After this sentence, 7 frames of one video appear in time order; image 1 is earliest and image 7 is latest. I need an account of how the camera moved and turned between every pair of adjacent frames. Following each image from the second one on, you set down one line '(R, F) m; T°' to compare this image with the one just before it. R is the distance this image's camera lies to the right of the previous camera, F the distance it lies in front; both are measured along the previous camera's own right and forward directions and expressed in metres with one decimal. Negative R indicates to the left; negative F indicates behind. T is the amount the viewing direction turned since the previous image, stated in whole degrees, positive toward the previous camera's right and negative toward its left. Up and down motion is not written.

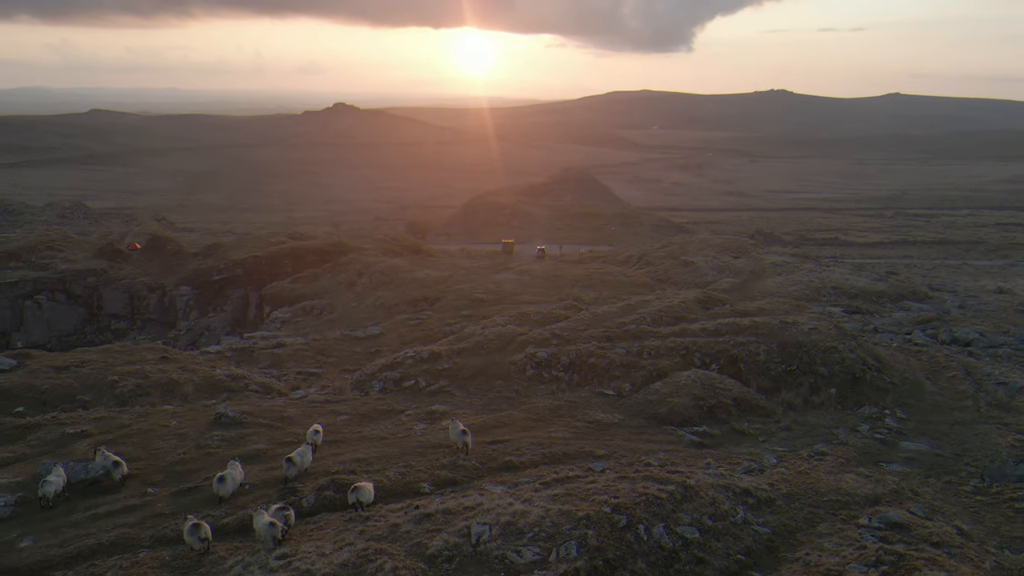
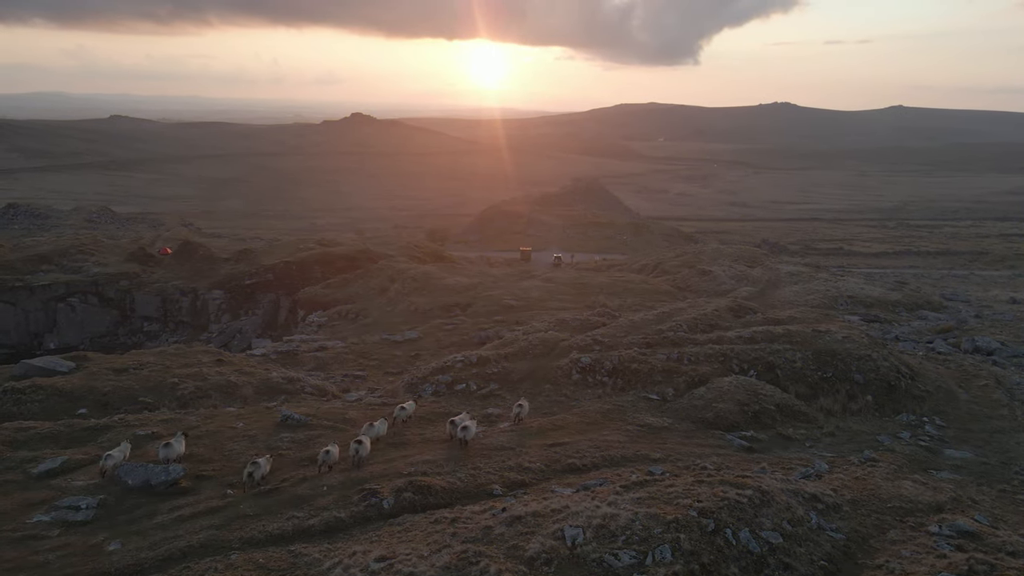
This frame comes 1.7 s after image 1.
(-1.0, -0.2) m; 0°
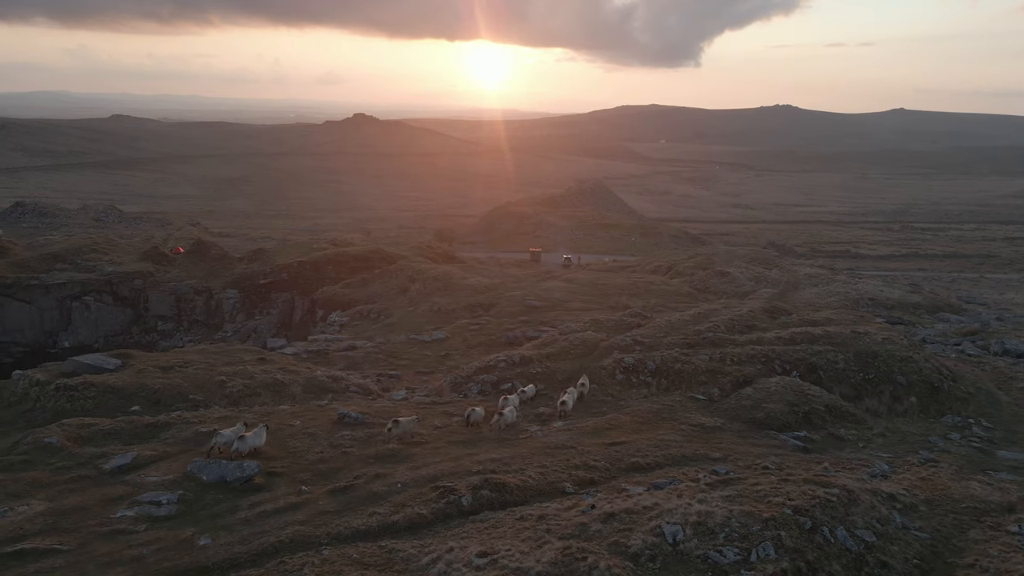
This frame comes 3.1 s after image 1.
(-1.1, -0.1) m; 0°
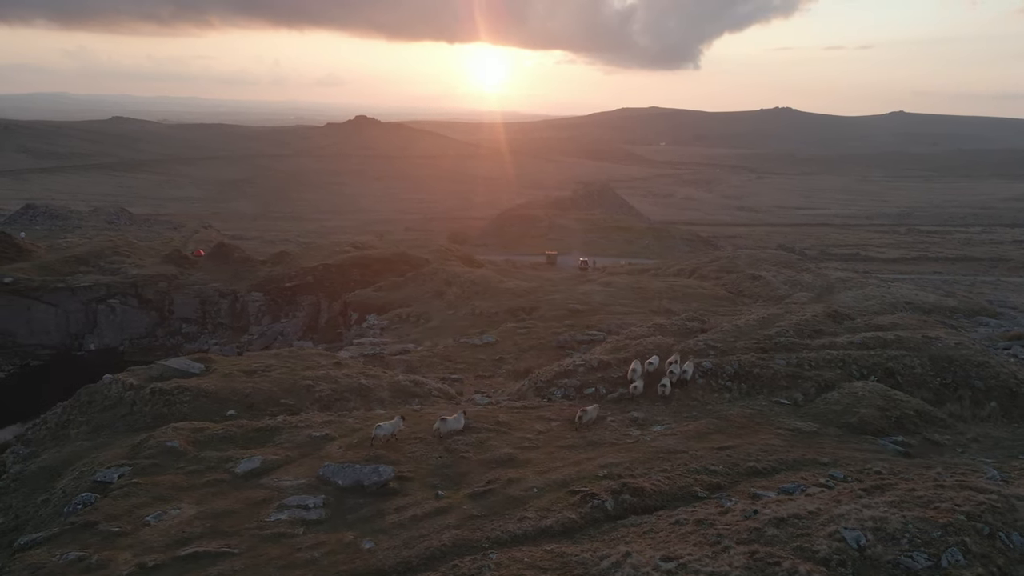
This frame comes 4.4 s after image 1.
(-2.1, -0.1) m; 0°
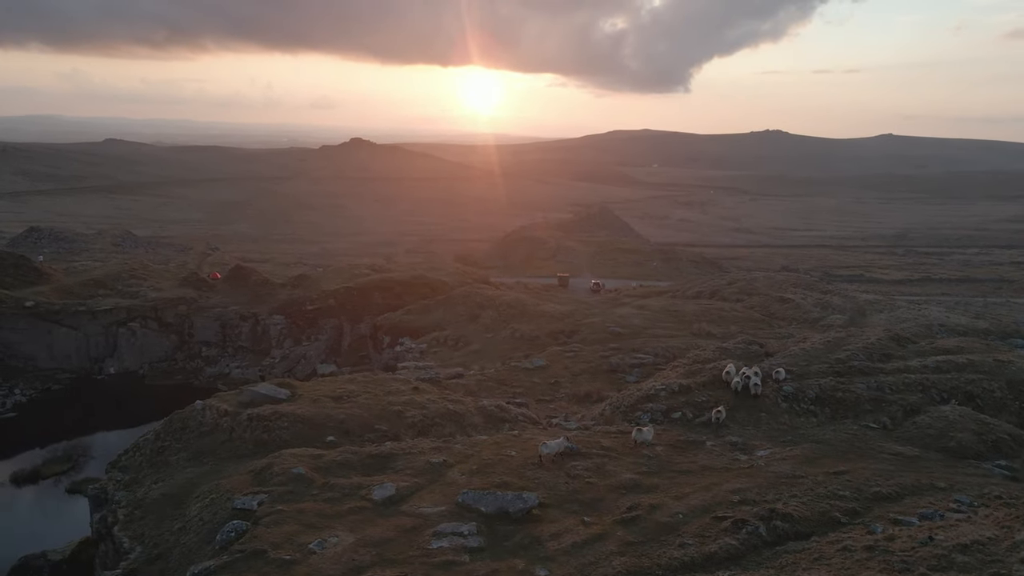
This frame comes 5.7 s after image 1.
(-2.4, -0.2) m; 0°
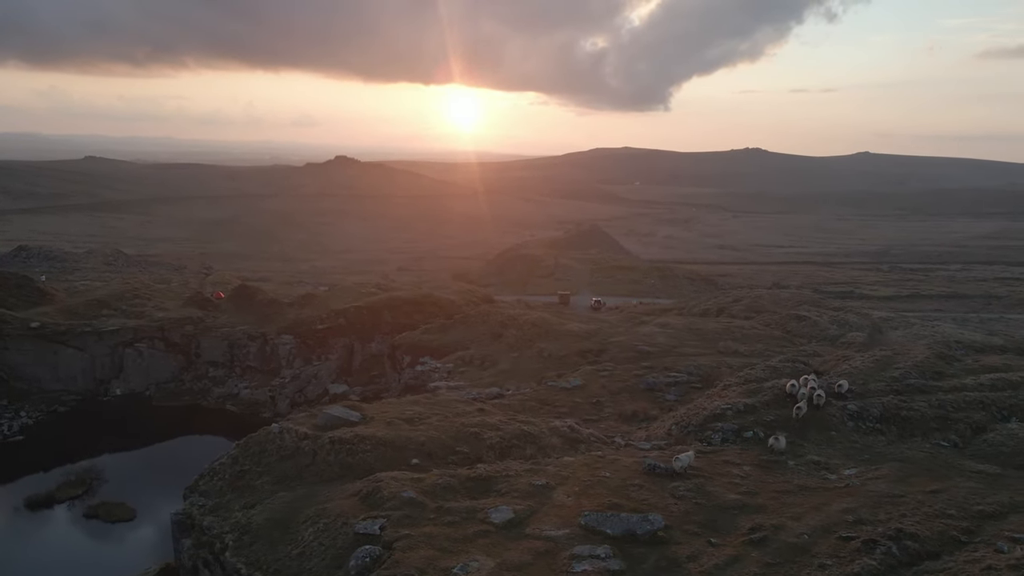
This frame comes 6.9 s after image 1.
(-2.3, -0.1) m; +1°
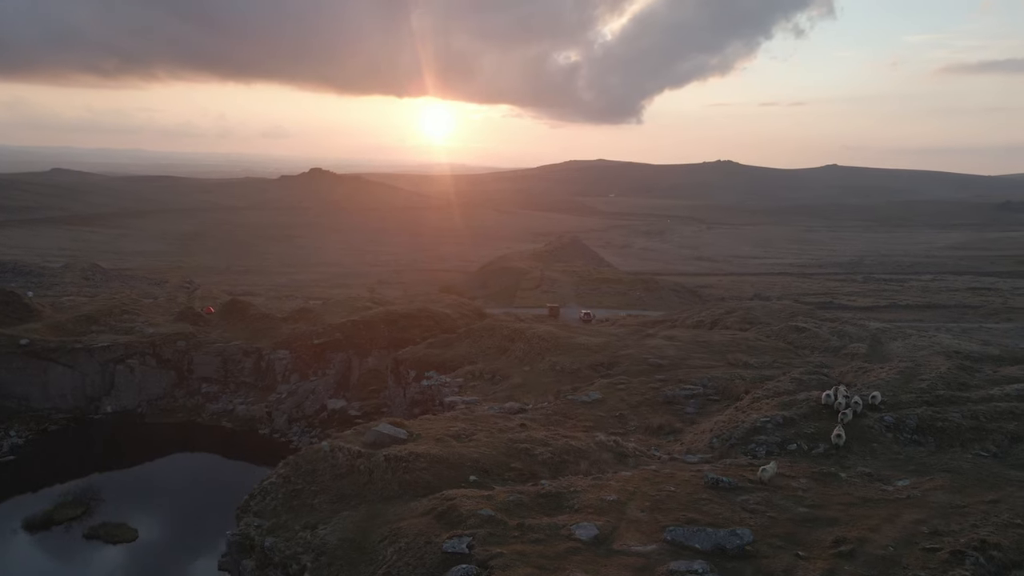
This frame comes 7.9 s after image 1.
(-1.9, -0.1) m; +2°
